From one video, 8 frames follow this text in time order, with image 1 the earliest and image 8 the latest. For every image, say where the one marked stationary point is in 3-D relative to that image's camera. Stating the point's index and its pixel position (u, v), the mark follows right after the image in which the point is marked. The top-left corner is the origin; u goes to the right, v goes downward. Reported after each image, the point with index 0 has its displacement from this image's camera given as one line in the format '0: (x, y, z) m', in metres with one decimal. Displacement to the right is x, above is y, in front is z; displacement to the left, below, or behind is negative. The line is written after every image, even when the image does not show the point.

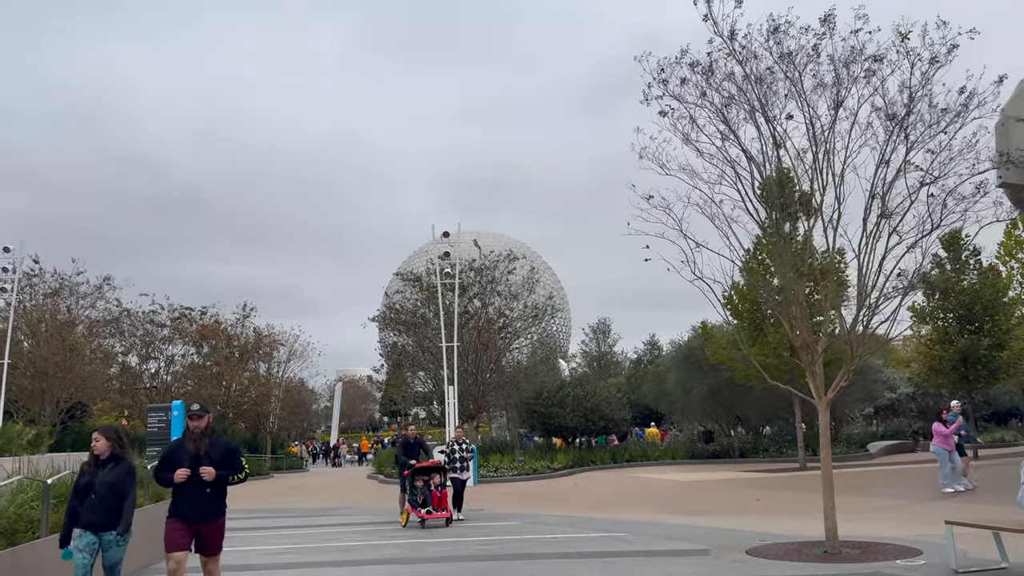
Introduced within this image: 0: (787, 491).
0: (+6.3, -4.6, +18.4) m
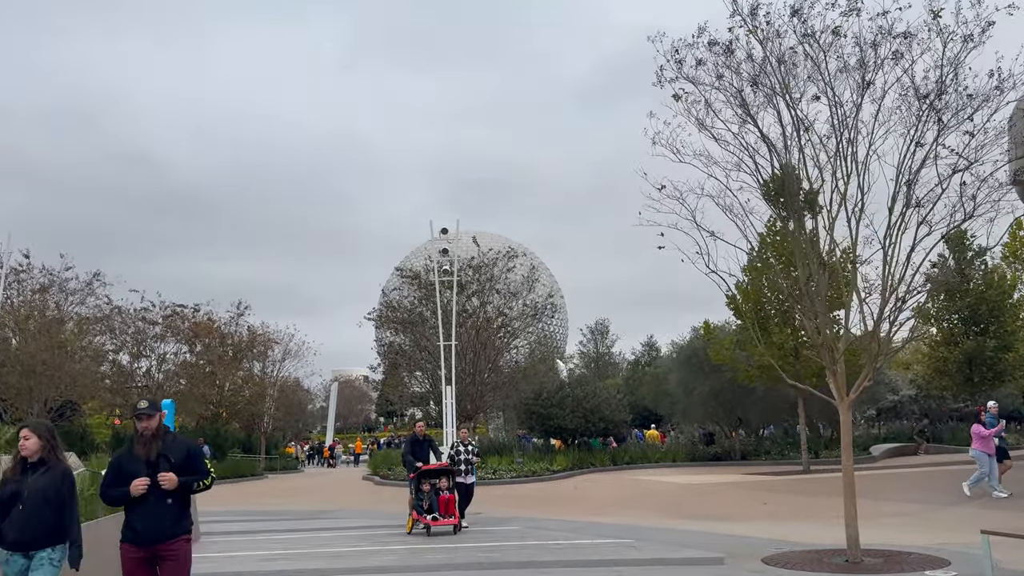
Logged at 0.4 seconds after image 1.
0: (+6.3, -4.6, +17.9) m
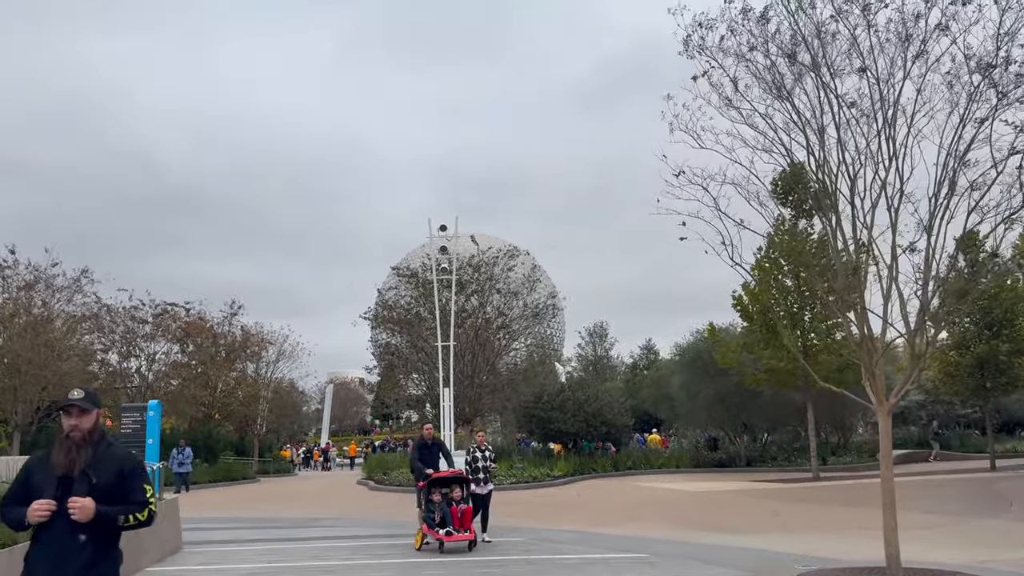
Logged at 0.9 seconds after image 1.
0: (+6.3, -4.6, +17.1) m
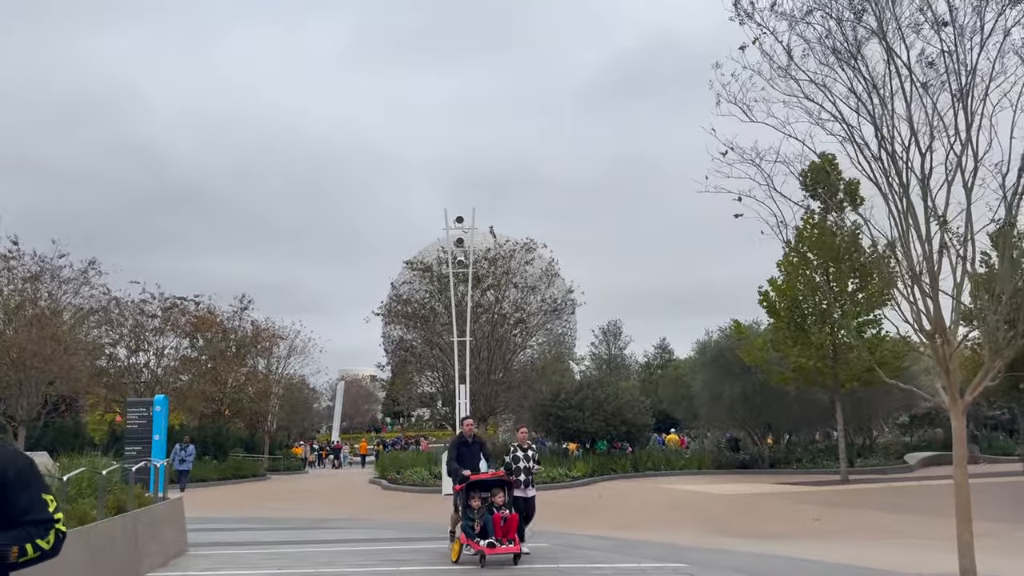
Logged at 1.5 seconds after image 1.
0: (+6.7, -4.4, +16.3) m
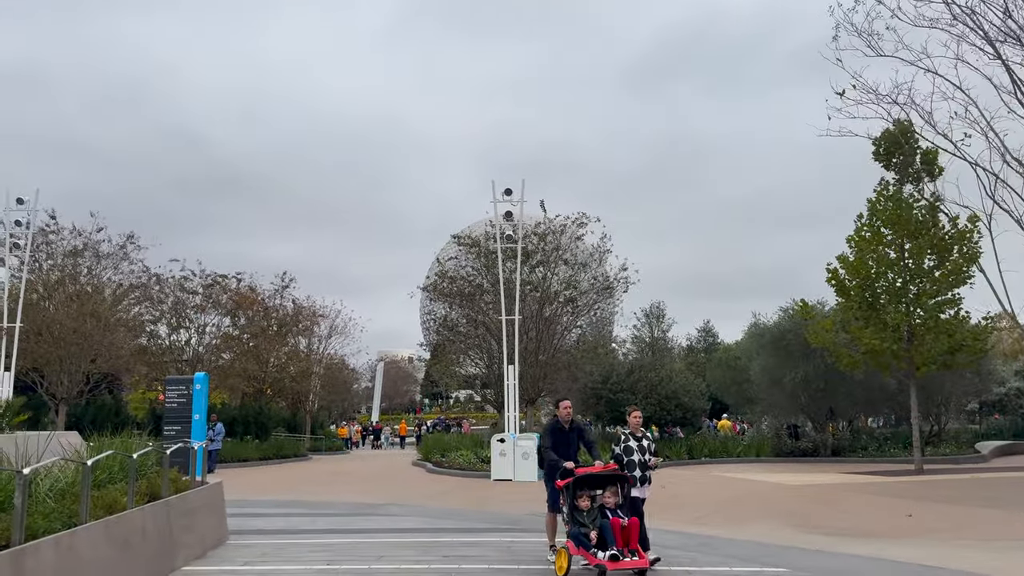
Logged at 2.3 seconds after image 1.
0: (+7.8, -4.0, +14.9) m
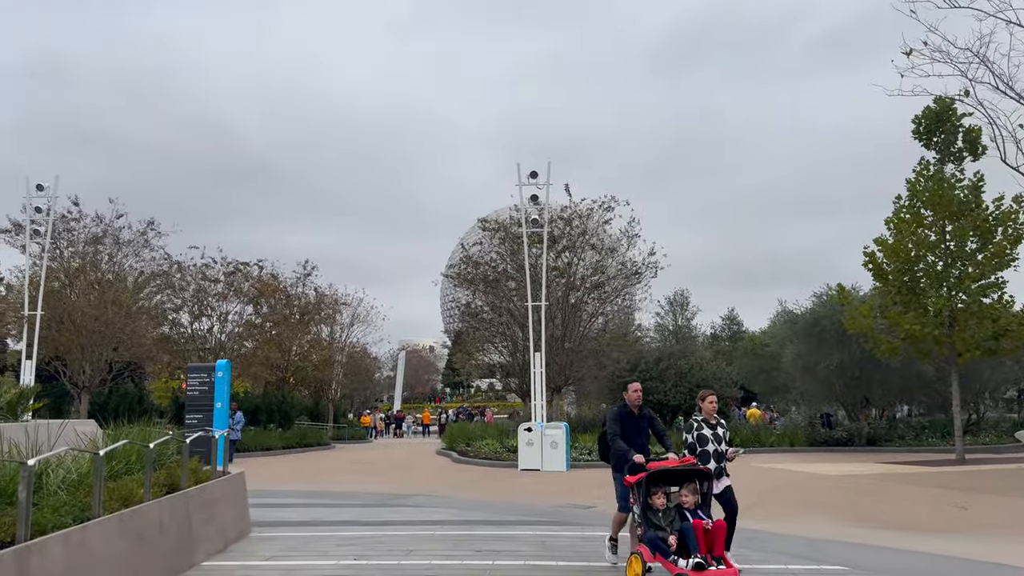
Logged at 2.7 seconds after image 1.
0: (+8.3, -3.6, +14.2) m
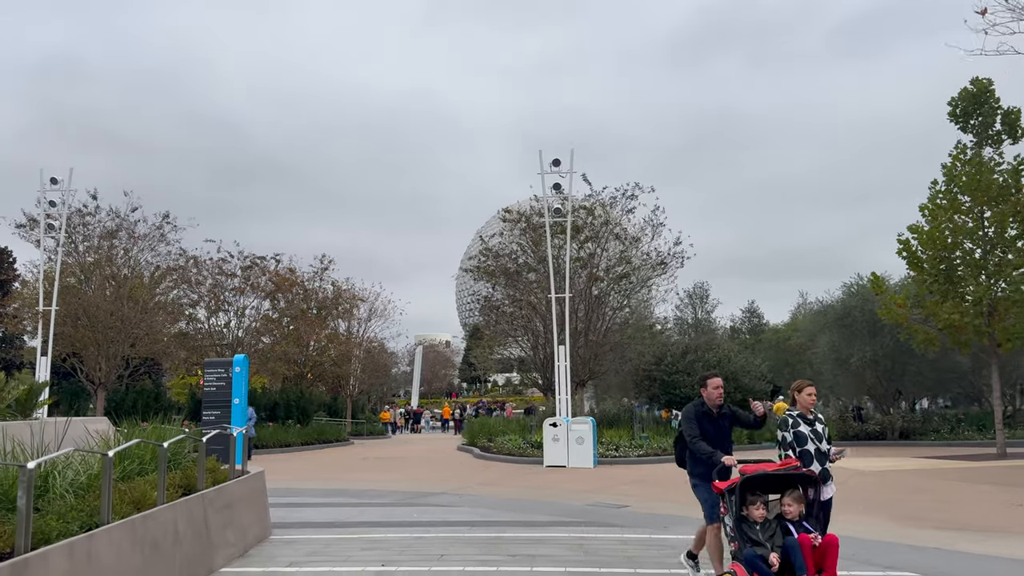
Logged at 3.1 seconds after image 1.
0: (+8.8, -3.4, +13.5) m
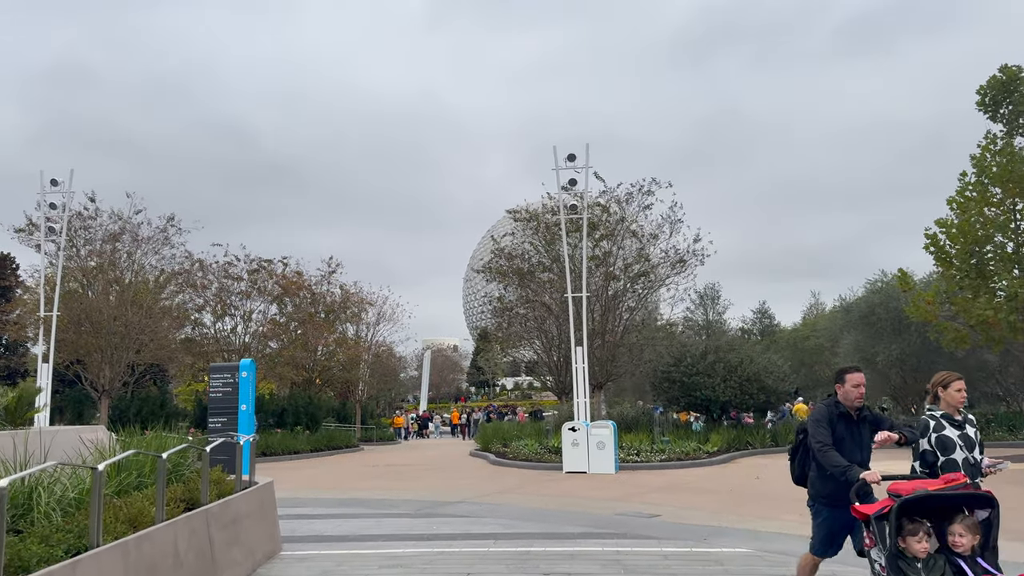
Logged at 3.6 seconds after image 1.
0: (+9.1, -3.3, +12.7) m
